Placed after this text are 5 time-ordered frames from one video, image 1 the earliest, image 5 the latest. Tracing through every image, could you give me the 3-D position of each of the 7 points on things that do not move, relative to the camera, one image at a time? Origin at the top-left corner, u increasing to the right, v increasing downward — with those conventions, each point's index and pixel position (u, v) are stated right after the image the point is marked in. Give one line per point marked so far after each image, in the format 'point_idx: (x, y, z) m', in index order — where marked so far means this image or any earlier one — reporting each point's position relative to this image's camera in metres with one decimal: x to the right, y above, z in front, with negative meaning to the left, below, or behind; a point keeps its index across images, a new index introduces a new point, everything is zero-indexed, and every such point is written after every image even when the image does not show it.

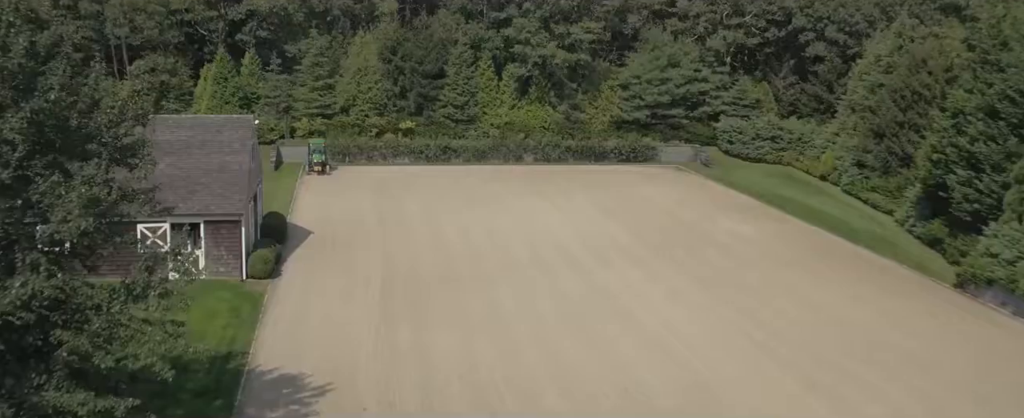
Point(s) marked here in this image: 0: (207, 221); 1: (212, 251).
0: (-8.7, -0.3, +19.6) m
1: (-8.7, -1.2, +19.9) m
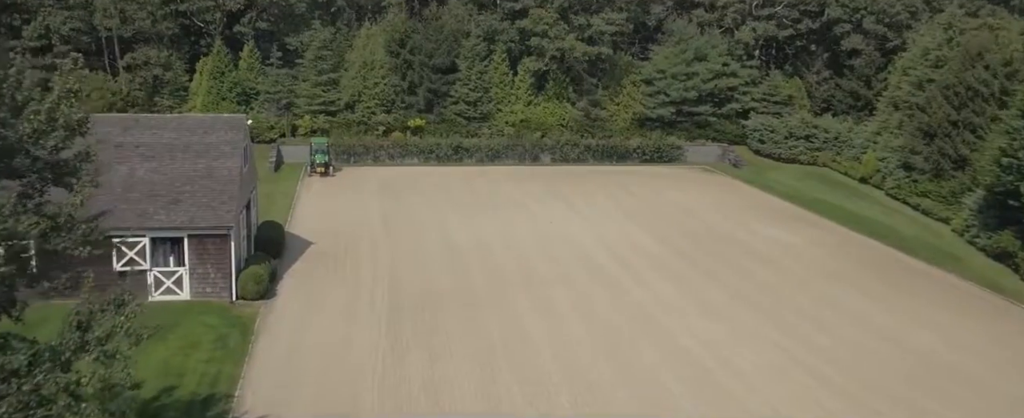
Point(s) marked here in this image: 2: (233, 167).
0: (-8.1, -0.6, +17.3) m
1: (-8.0, -1.5, +17.6) m
2: (-7.3, +1.2, +17.9) m
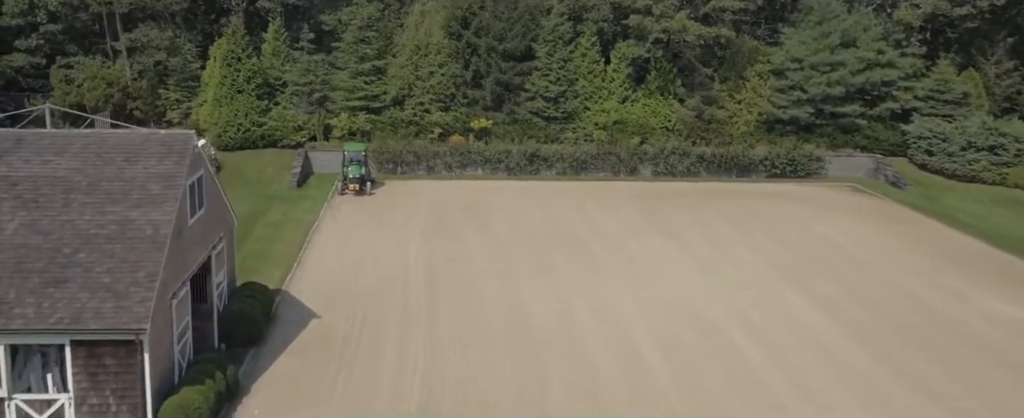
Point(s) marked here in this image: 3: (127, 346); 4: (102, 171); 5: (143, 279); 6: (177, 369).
0: (-6.4, -1.9, +10.0) m
1: (-6.3, -2.8, +10.3) m
2: (-5.5, -0.2, +10.5) m
3: (-5.5, -2.0, +9.8) m
4: (-6.7, +0.6, +11.1) m
5: (-5.3, -1.0, +9.8) m
6: (-5.6, -2.7, +11.5) m
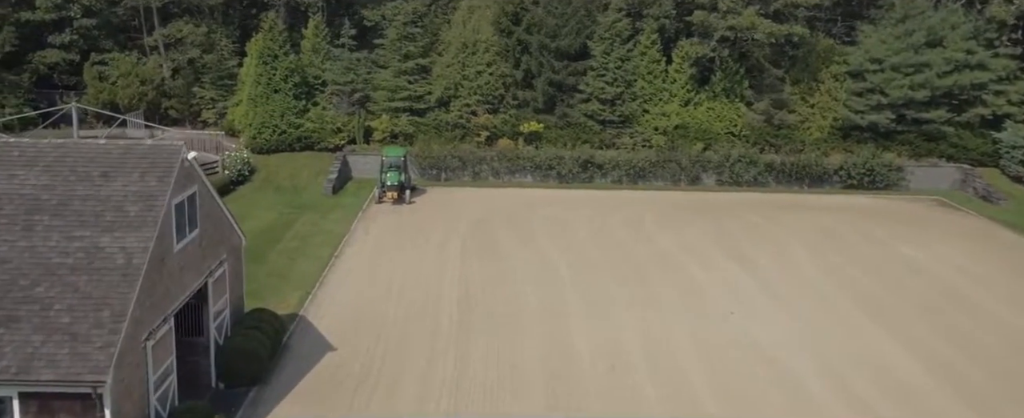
0: (-5.7, -2.2, +8.3) m
1: (-5.7, -3.1, +8.6) m
2: (-4.8, -0.5, +8.7) m
3: (-4.9, -2.3, +8.0) m
4: (-6.0, +0.3, +9.4) m
5: (-4.7, -1.3, +8.0) m
6: (-4.8, -3.0, +9.7) m
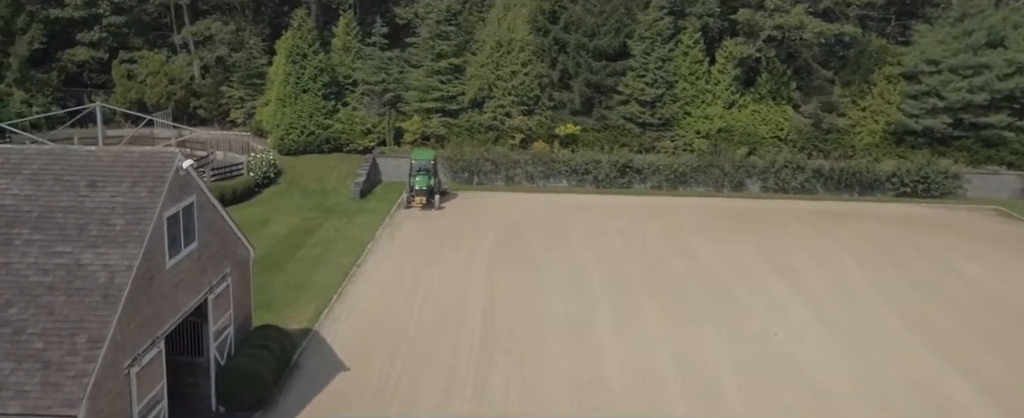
0: (-5.3, -2.3, +7.4) m
1: (-5.2, -3.3, +7.8) m
2: (-4.3, -0.6, +7.8) m
3: (-4.4, -2.4, +7.2) m
4: (-5.4, +0.2, +8.6) m
5: (-4.2, -1.4, +7.1) m
6: (-4.3, -3.1, +8.8) m
